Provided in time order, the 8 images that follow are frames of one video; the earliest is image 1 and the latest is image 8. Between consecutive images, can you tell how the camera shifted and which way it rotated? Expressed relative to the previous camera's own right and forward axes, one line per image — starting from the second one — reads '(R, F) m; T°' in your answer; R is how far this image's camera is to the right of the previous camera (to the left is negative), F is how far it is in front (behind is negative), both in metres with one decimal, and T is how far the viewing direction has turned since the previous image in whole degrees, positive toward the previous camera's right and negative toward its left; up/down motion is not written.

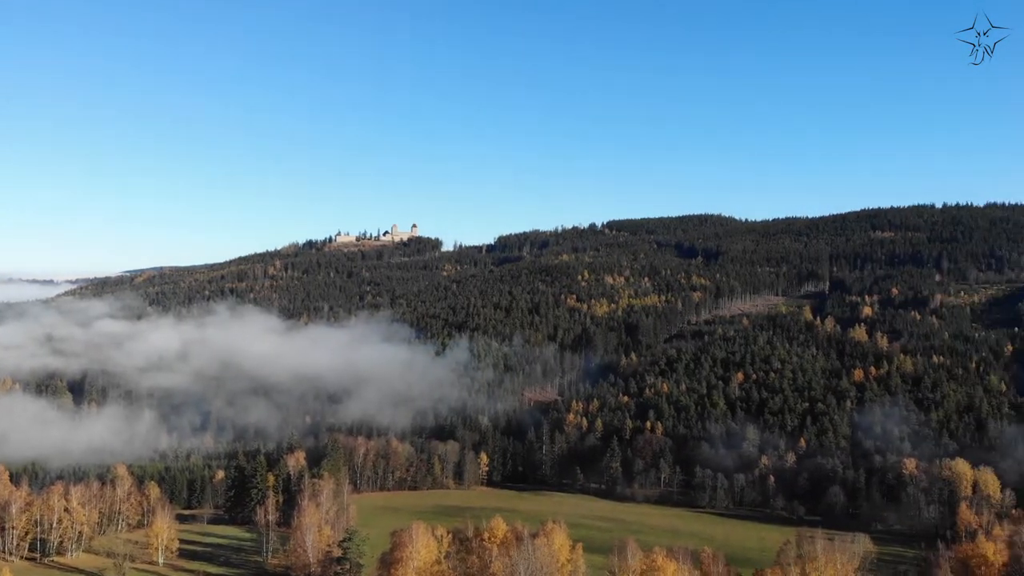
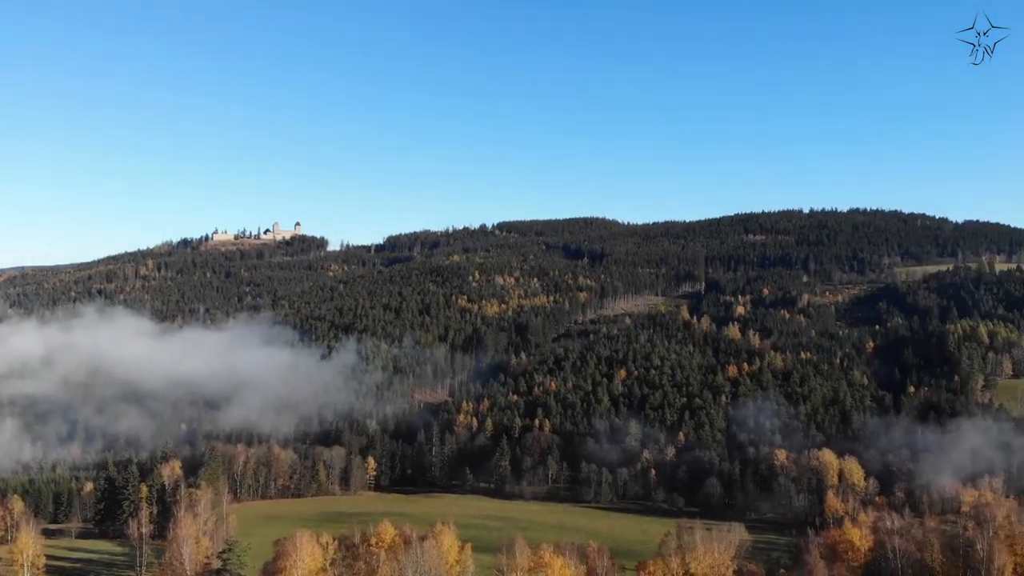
(-0.1, +1.1) m; +8°
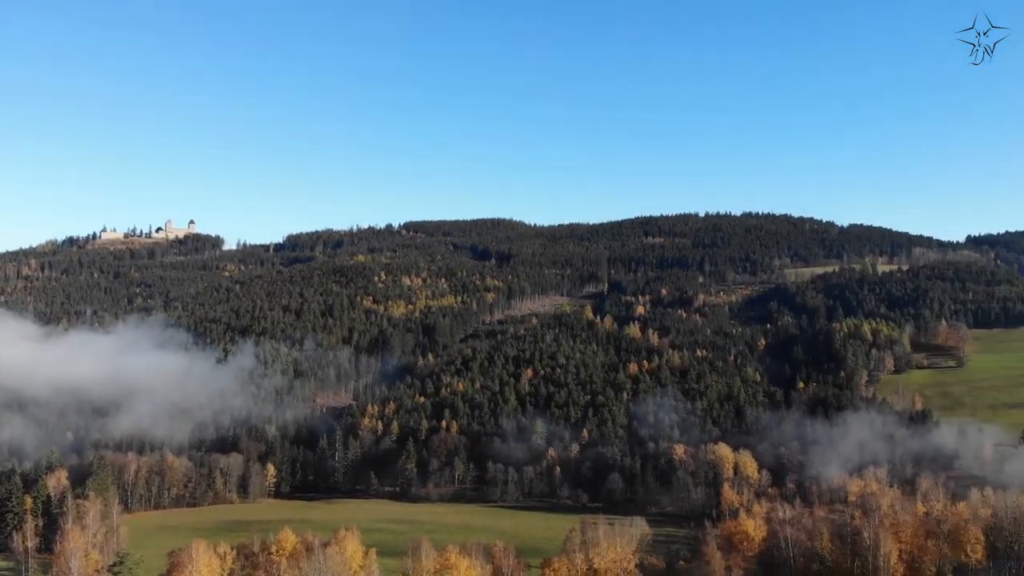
(0.0, +0.5) m; +7°
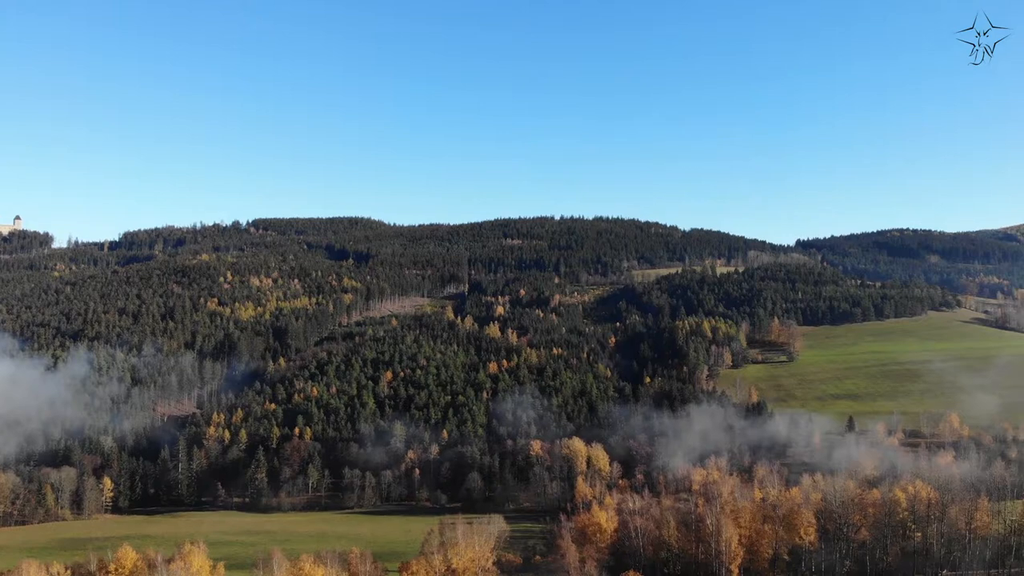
(0.0, +0.2) m; +10°
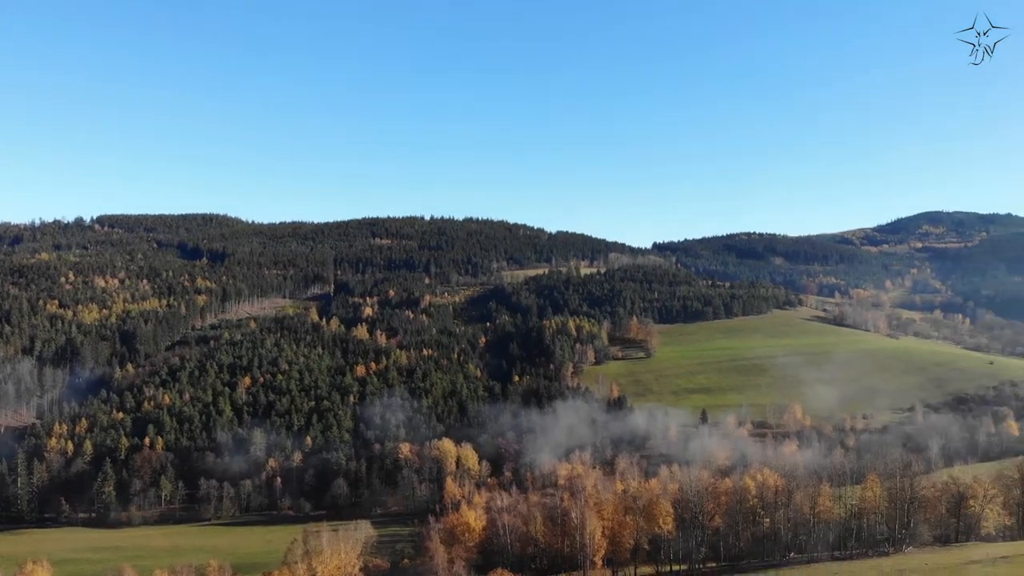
(-0.1, -0.3) m; +10°
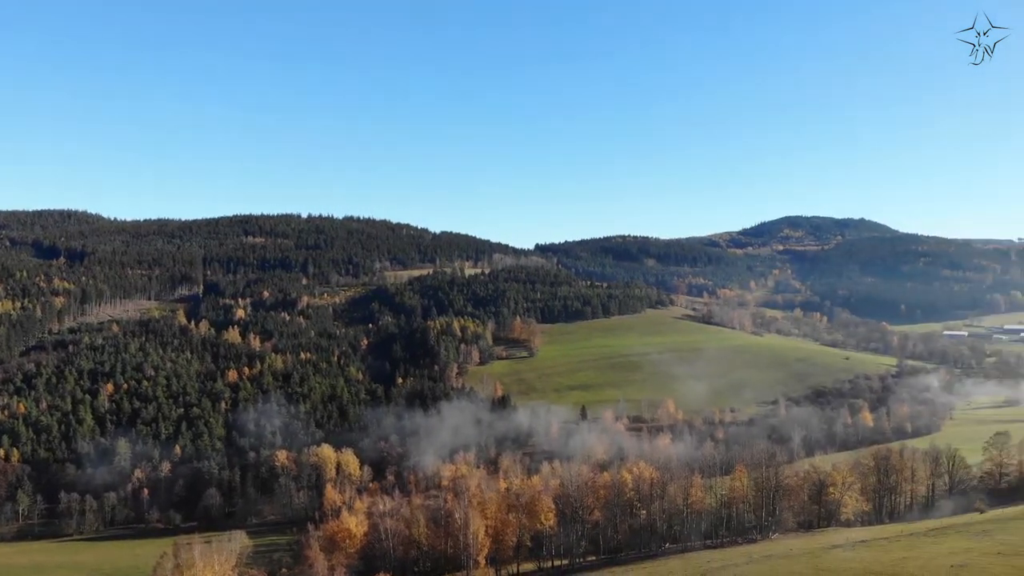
(0.0, +0.4) m; +9°
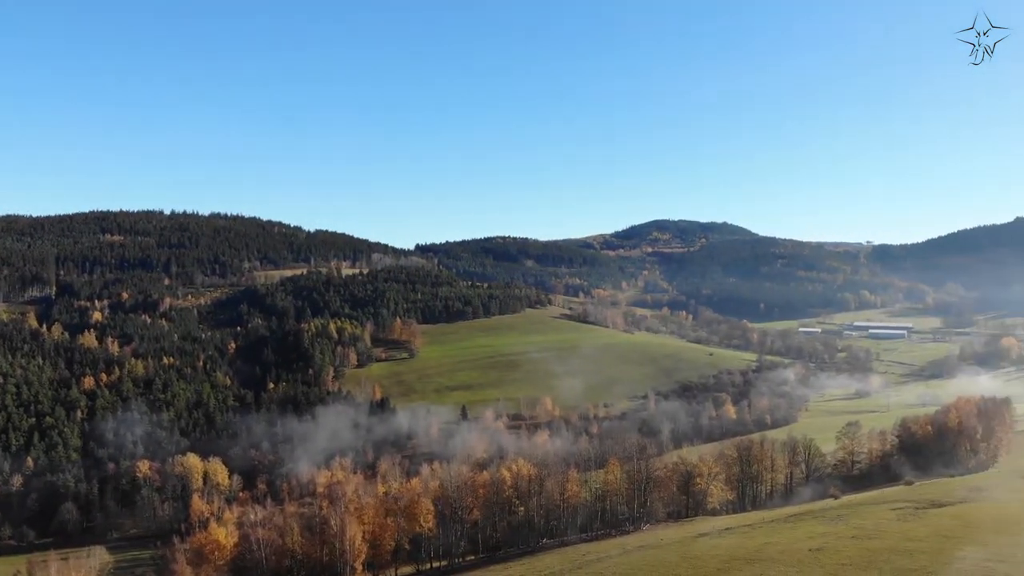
(0.0, +0.2) m; +9°
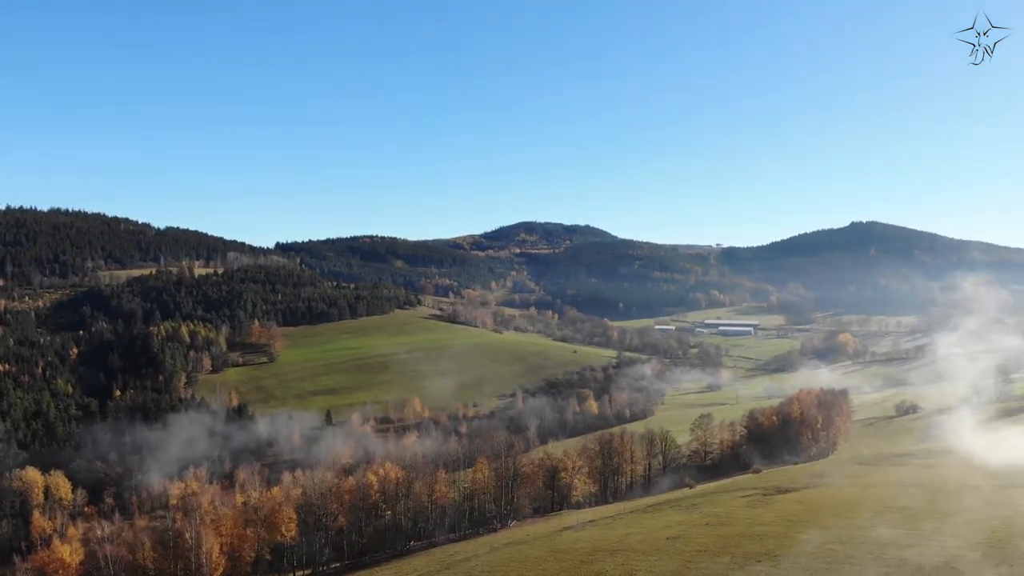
(+0.1, 0.0) m; +9°
